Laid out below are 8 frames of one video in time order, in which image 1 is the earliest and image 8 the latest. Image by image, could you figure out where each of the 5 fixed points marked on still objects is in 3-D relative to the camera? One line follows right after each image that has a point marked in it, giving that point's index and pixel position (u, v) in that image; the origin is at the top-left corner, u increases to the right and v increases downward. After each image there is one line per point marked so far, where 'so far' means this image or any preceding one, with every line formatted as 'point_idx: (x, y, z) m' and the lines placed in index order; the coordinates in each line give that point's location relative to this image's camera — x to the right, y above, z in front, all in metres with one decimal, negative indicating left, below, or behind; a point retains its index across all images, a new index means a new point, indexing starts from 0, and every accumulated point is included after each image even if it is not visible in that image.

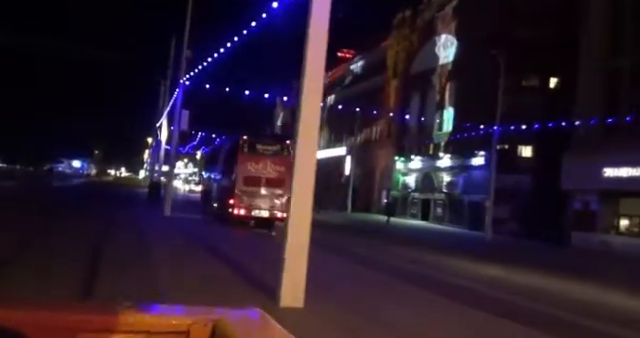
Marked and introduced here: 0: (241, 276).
0: (-1.6, -2.5, +13.4) m
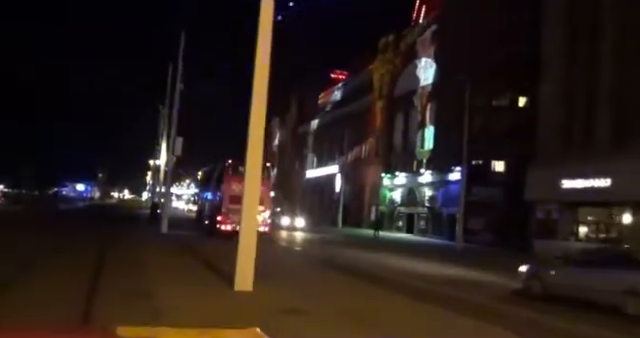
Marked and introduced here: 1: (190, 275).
0: (-2.7, -3.0, +16.9) m
1: (-3.8, -3.1, +17.0) m
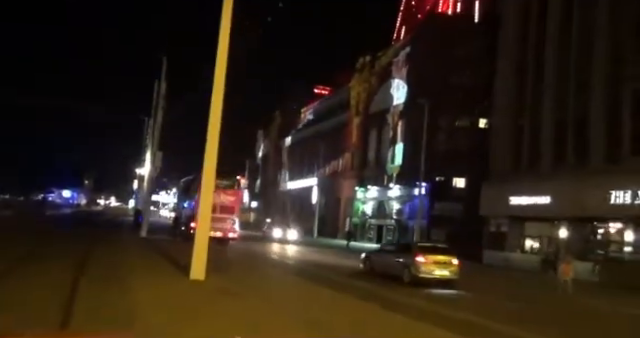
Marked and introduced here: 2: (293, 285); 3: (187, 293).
0: (-4.4, -3.4, +20.5) m
1: (-5.5, -3.5, +20.5) m
2: (-0.9, -3.7, +20.0) m
3: (-3.2, -3.3, +15.2) m
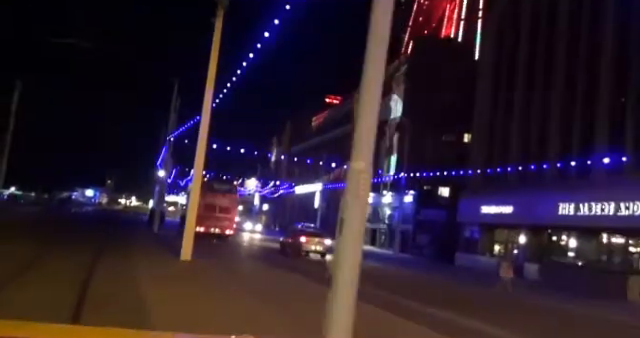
0: (-5.9, -3.7, +26.3) m
1: (-7.0, -3.7, +26.4) m
2: (-2.3, -4.1, +25.6) m
3: (-4.8, -3.6, +21.0) m
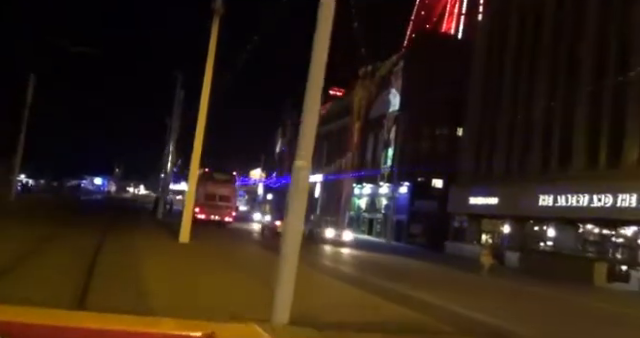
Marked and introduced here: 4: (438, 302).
0: (-6.5, -3.4, +29.0) m
1: (-7.6, -3.4, +29.1) m
2: (-3.0, -3.7, +28.3) m
3: (-5.5, -3.3, +23.7) m
4: (+3.6, -4.1, +19.8) m
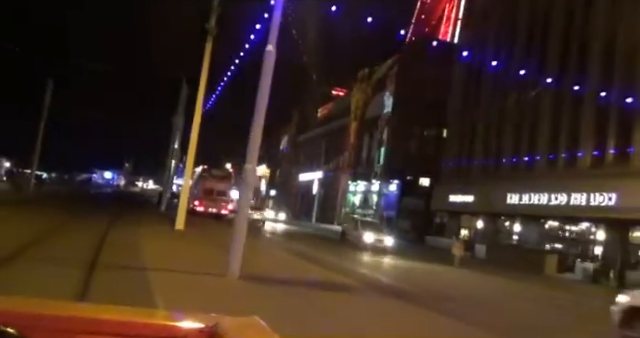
0: (-7.6, -3.2, +33.4) m
1: (-8.7, -3.2, +33.6) m
2: (-4.1, -3.6, +32.7) m
3: (-6.6, -3.2, +28.1) m
4: (+2.4, -4.1, +24.2) m
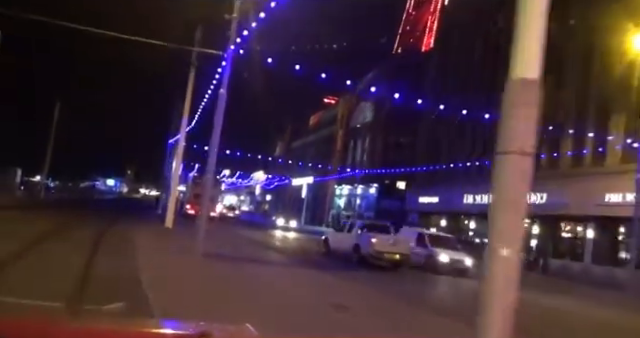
0: (-9.4, -3.7, +39.4) m
1: (-10.5, -3.7, +39.5) m
2: (-5.9, -4.1, +38.7) m
3: (-8.5, -3.6, +34.1) m
4: (+0.5, -4.4, +30.1) m
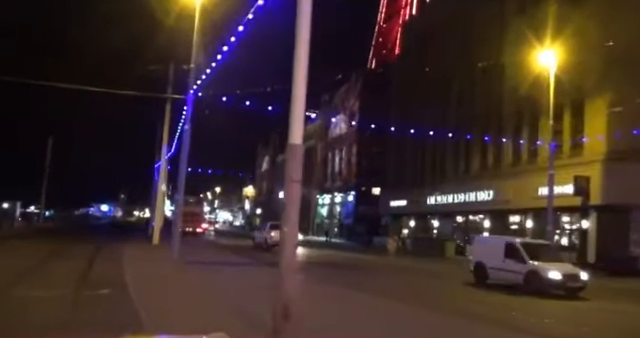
0: (-11.3, -5.3, +44.1) m
1: (-12.4, -5.4, +44.2) m
2: (-7.8, -5.4, +43.4) m
3: (-10.4, -5.0, +38.8) m
4: (-1.3, -5.2, +34.9) m
